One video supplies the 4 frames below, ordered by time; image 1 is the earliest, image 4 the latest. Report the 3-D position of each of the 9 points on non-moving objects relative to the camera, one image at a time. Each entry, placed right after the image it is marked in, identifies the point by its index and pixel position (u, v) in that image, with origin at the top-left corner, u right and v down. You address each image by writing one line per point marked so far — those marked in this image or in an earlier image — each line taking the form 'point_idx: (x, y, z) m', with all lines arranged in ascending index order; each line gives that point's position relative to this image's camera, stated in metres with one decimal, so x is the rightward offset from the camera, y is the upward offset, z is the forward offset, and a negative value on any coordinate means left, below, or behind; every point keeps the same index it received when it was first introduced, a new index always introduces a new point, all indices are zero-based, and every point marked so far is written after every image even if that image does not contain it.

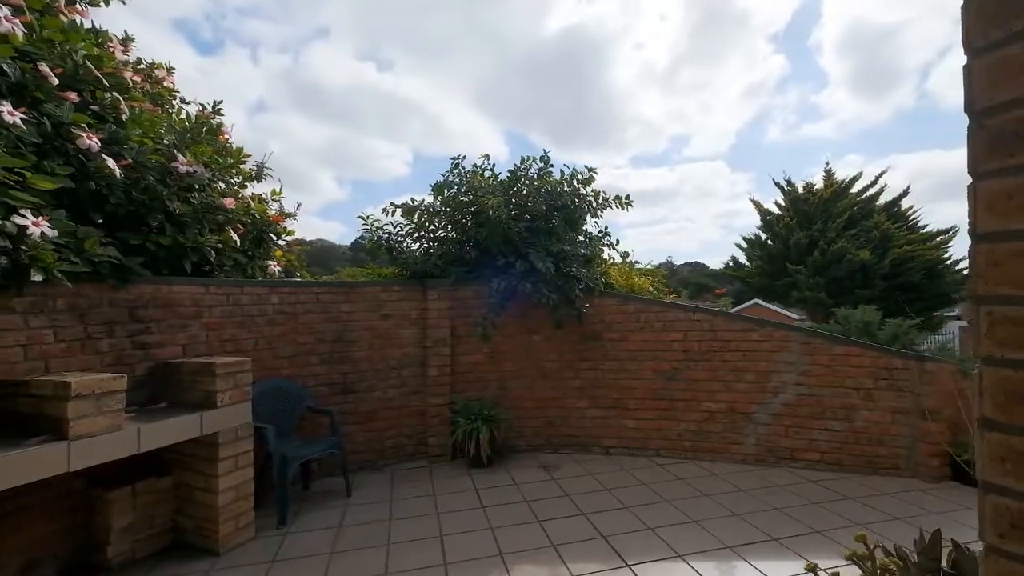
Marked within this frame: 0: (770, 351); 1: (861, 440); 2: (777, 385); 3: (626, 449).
0: (+2.3, -0.6, +4.1) m
1: (+3.0, -1.3, +3.9) m
2: (+2.4, -0.9, +4.0) m
3: (+1.1, -1.6, +4.4) m
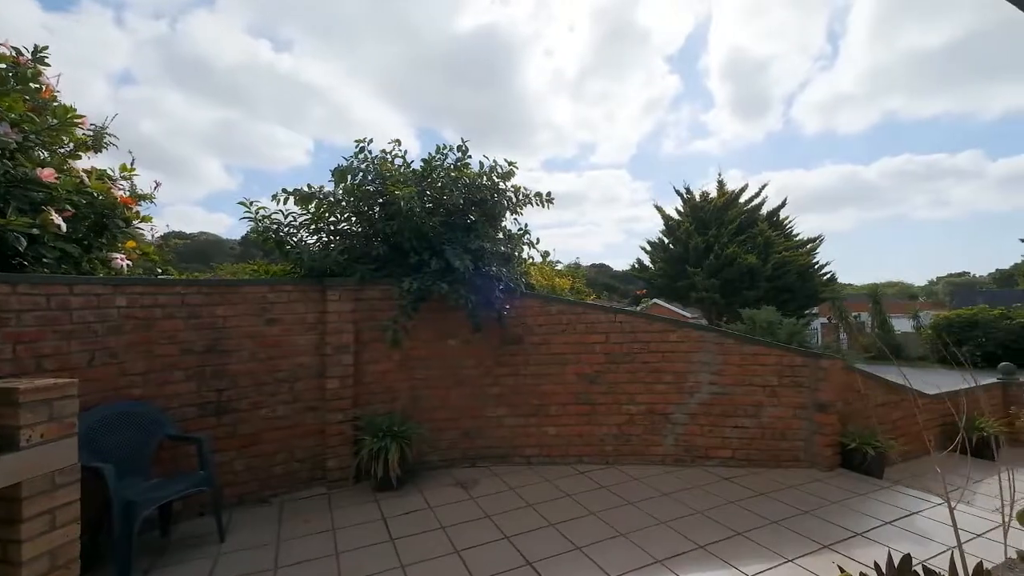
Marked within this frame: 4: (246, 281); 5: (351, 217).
0: (+1.6, -0.6, +4.1) m
1: (+2.3, -1.3, +4.0) m
2: (+1.6, -0.9, +4.1) m
3: (+0.3, -1.6, +4.2) m
4: (-2.1, +0.1, +3.5) m
5: (-1.5, +0.6, +4.1) m
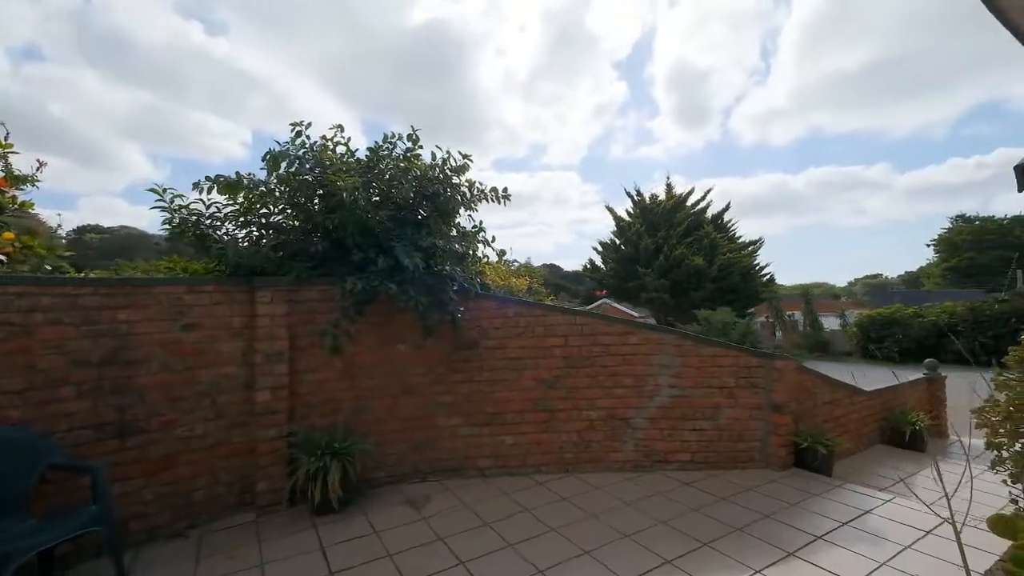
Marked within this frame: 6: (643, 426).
0: (+1.2, -0.6, +4.0) m
1: (+1.9, -1.3, +4.0) m
2: (+1.2, -0.9, +4.0) m
3: (-0.1, -1.6, +4.0) m
4: (-2.4, 0.0, +3.0) m
5: (-1.8, +0.6, +3.7) m
6: (+1.1, -1.2, +4.0) m
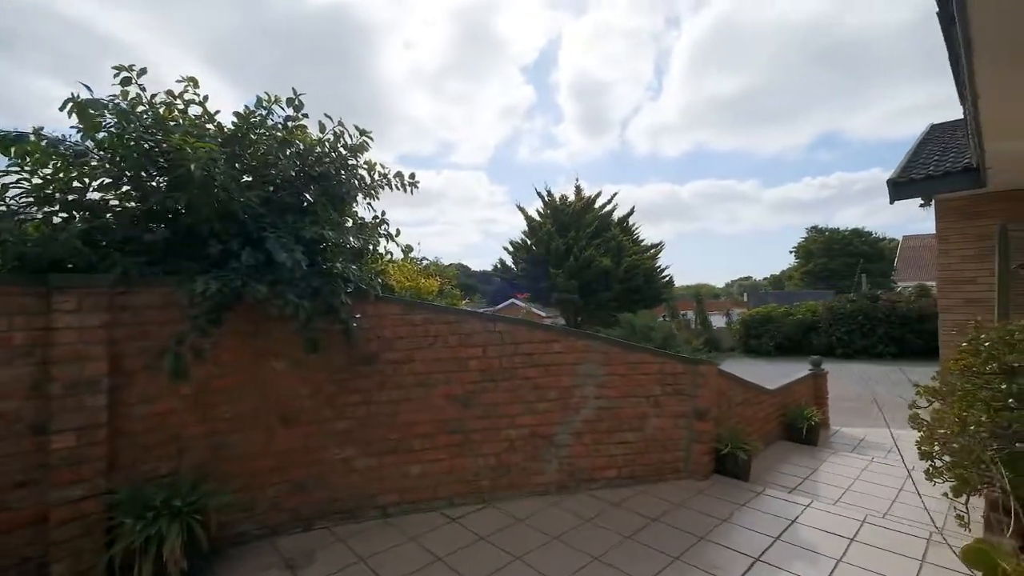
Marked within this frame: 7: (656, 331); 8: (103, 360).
0: (+0.5, -0.6, +3.6) m
1: (+1.2, -1.3, +3.8) m
2: (+0.5, -0.9, +3.6) m
3: (-0.8, -1.6, +3.3) m
4: (-2.8, 0.0, +2.0) m
5: (-2.4, +0.6, +2.7) m
6: (+0.4, -1.2, +3.6) m
7: (+2.0, -0.6, +6.4) m
8: (-2.3, -0.4, +2.5) m
